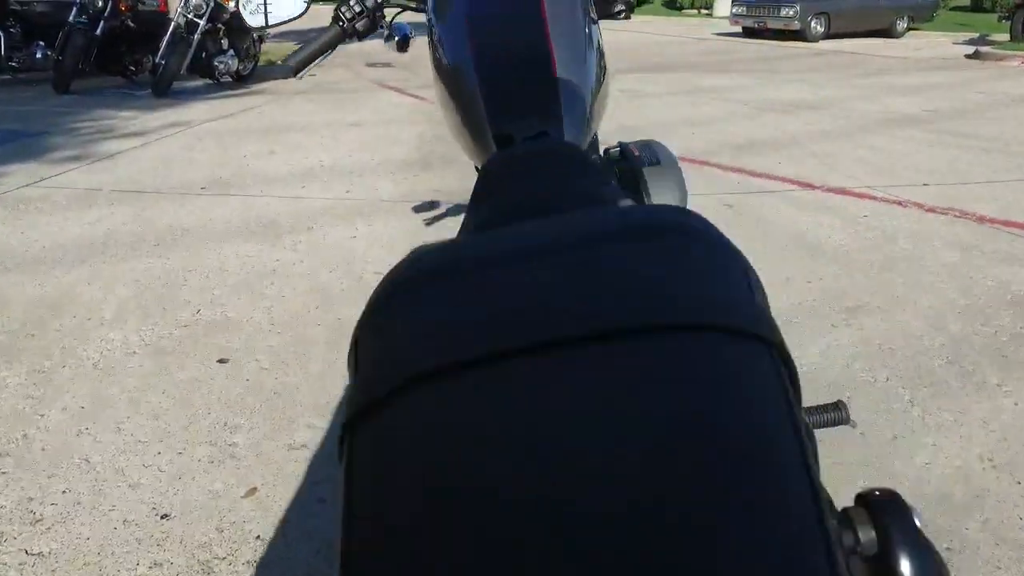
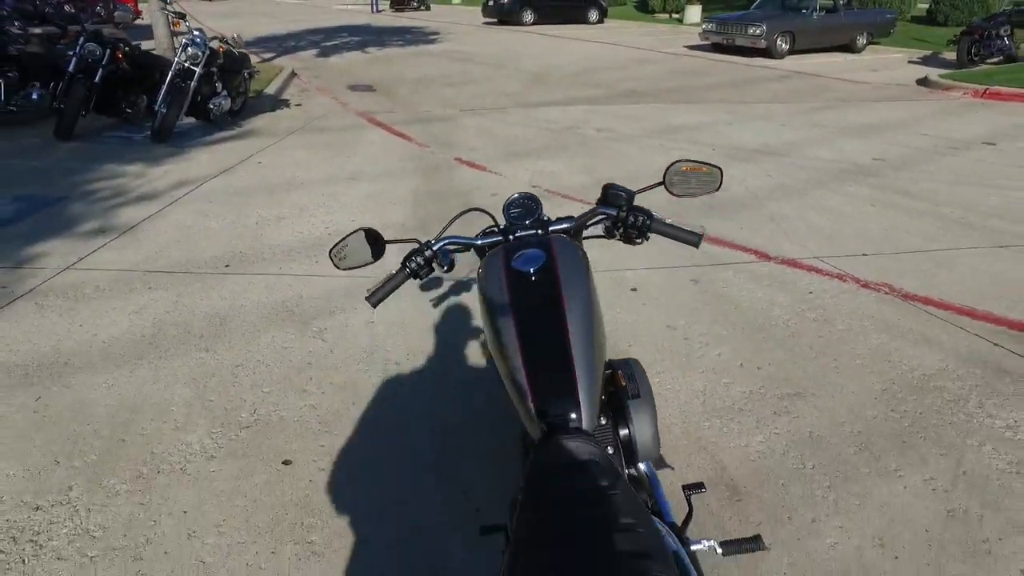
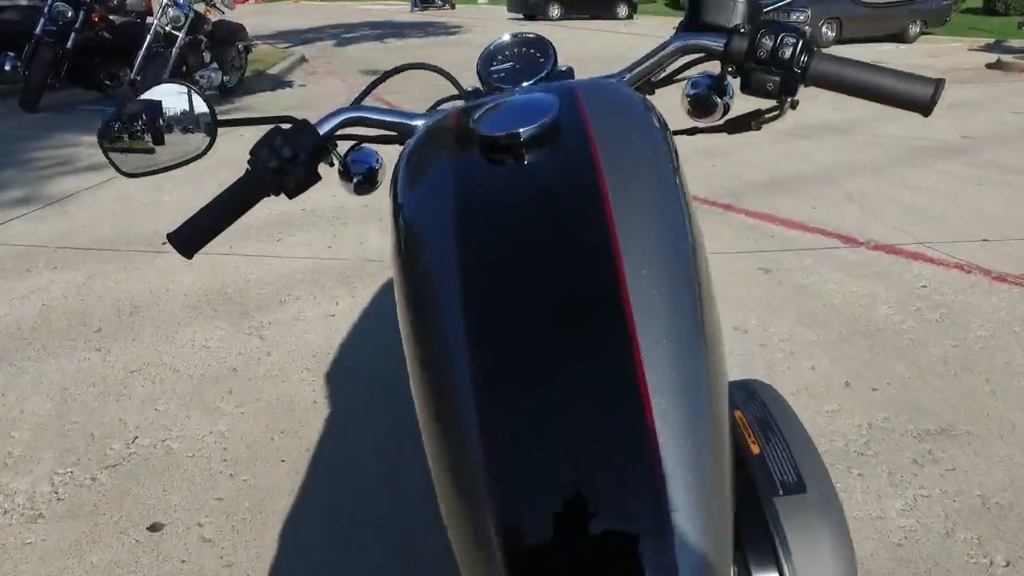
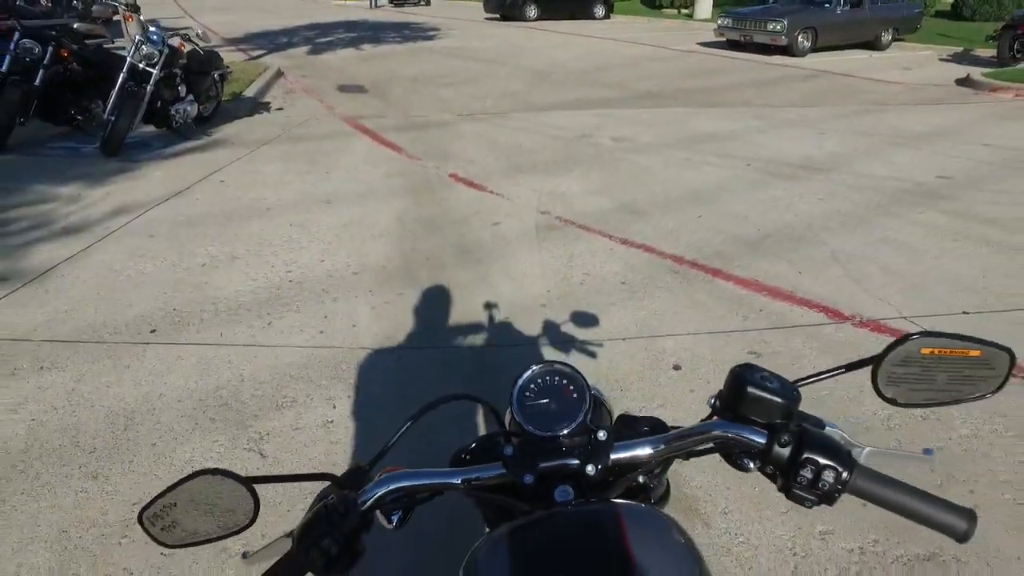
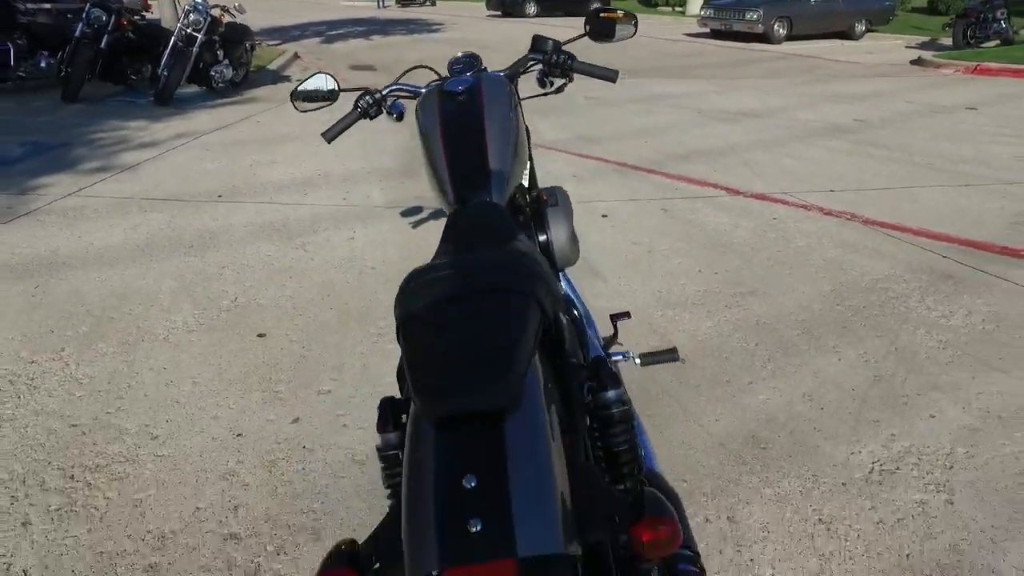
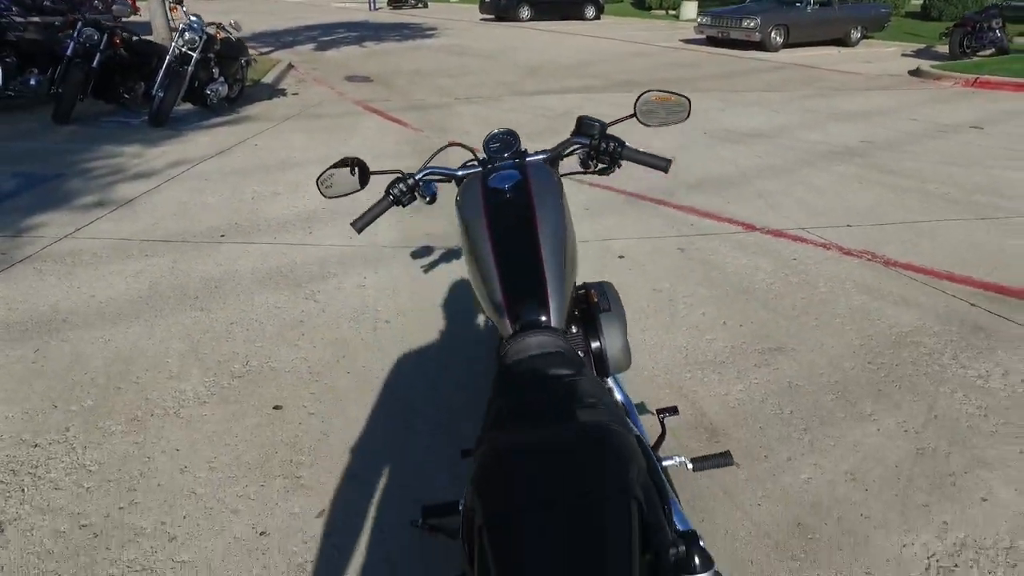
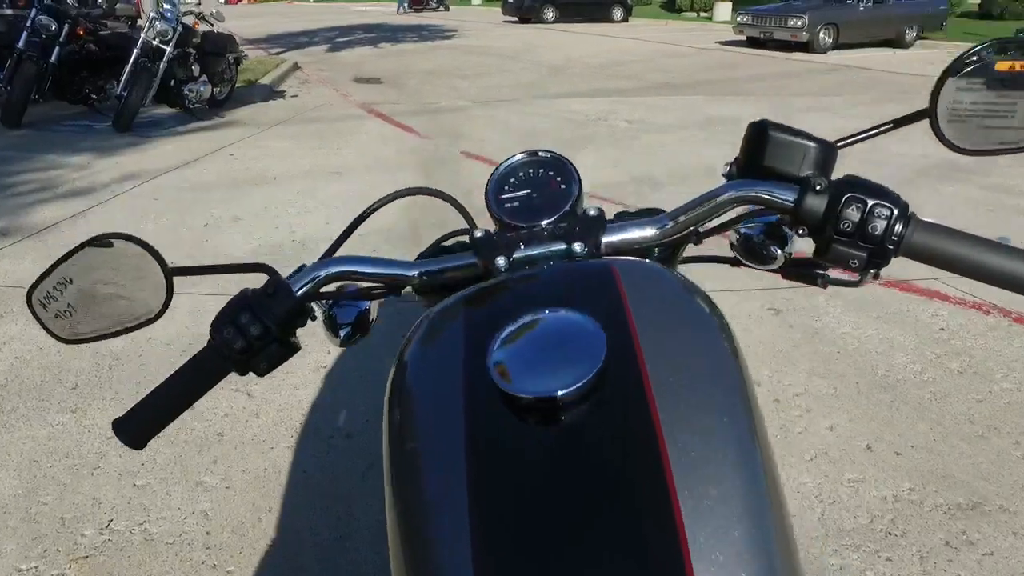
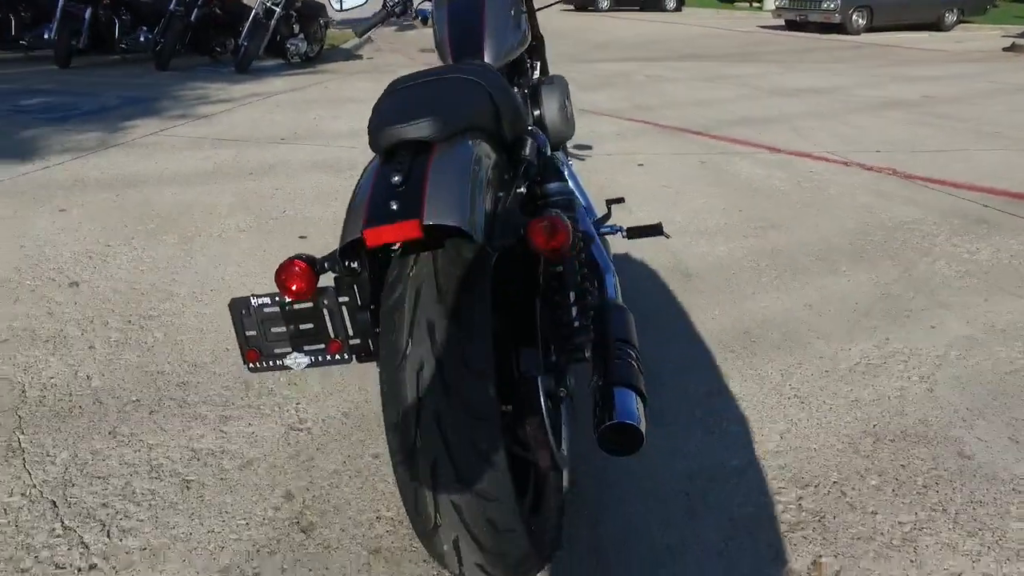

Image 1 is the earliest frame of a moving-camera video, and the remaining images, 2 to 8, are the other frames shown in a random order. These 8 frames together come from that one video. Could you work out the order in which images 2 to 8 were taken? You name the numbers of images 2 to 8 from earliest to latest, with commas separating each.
3, 7, 4, 2, 6, 5, 8
